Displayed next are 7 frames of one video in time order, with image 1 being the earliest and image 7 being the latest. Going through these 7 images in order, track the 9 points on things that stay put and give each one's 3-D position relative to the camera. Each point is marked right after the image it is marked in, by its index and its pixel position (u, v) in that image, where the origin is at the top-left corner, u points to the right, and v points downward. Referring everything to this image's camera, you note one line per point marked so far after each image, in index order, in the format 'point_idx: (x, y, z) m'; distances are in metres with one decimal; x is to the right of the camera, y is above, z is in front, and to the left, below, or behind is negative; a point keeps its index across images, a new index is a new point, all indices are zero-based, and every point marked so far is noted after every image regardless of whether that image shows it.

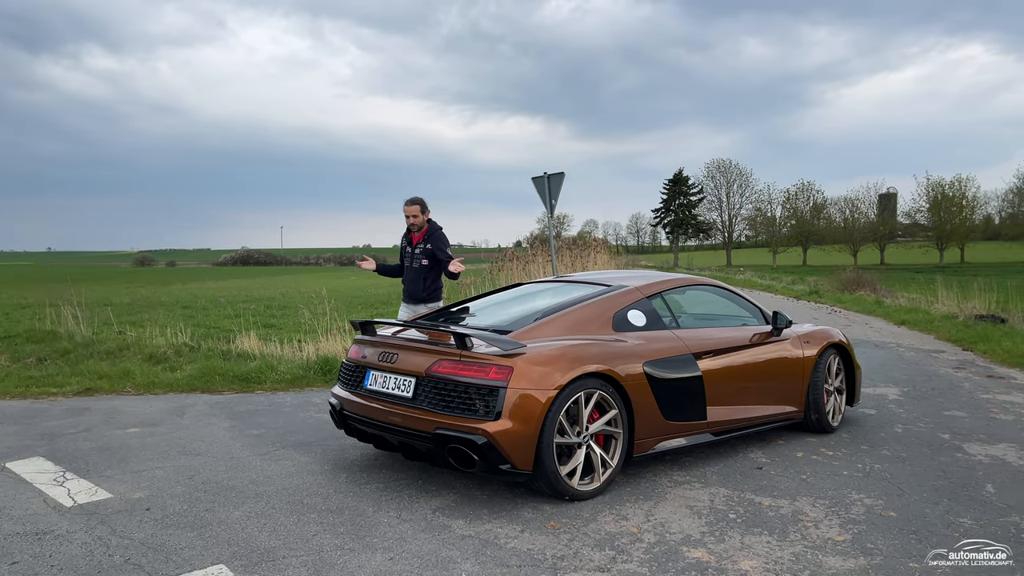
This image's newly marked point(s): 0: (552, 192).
0: (+0.6, +1.4, +12.0) m
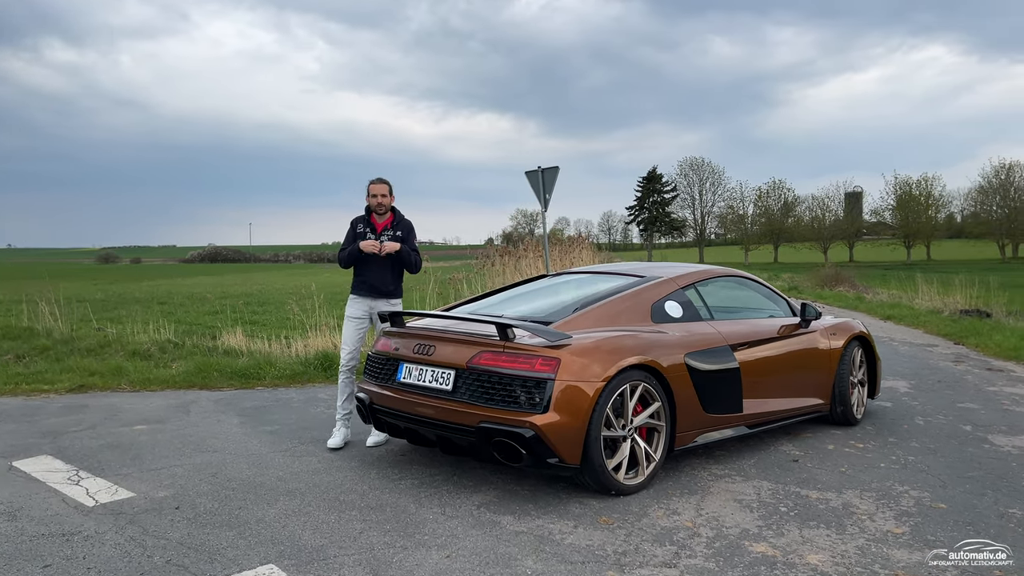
0: (+0.5, +1.5, +11.9) m
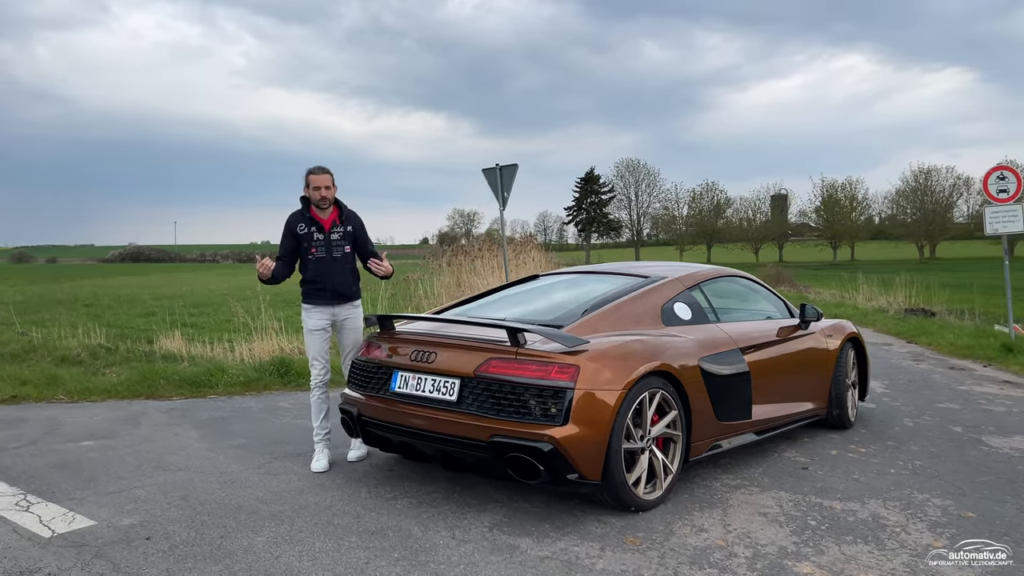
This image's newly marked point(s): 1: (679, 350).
0: (-0.1, +1.5, +11.7) m
1: (+0.8, -0.3, +3.8) m
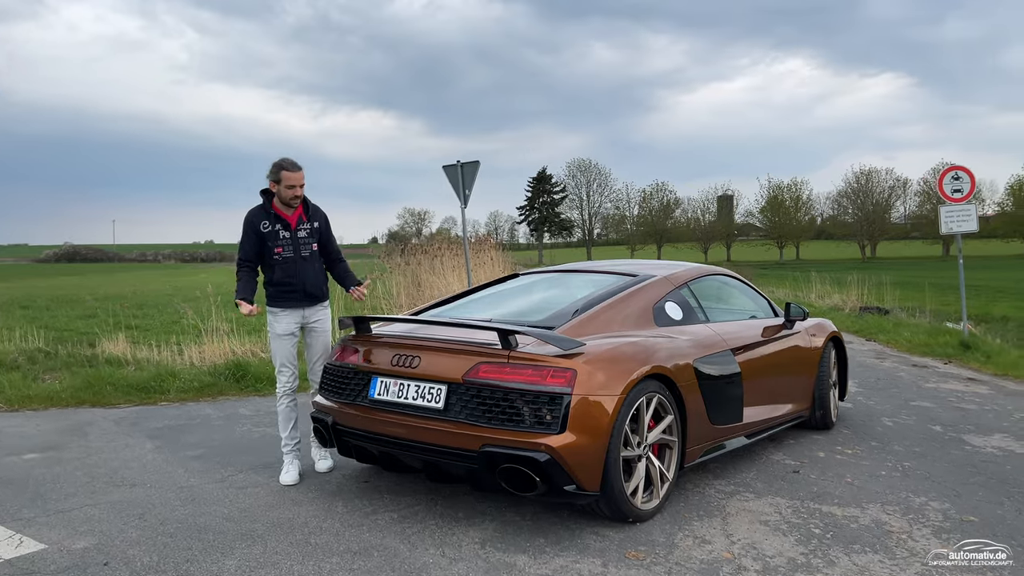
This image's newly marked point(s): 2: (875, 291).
0: (-0.7, +1.5, +11.4) m
1: (+0.7, -0.3, +3.6) m
2: (+7.4, -0.1, +16.1) m
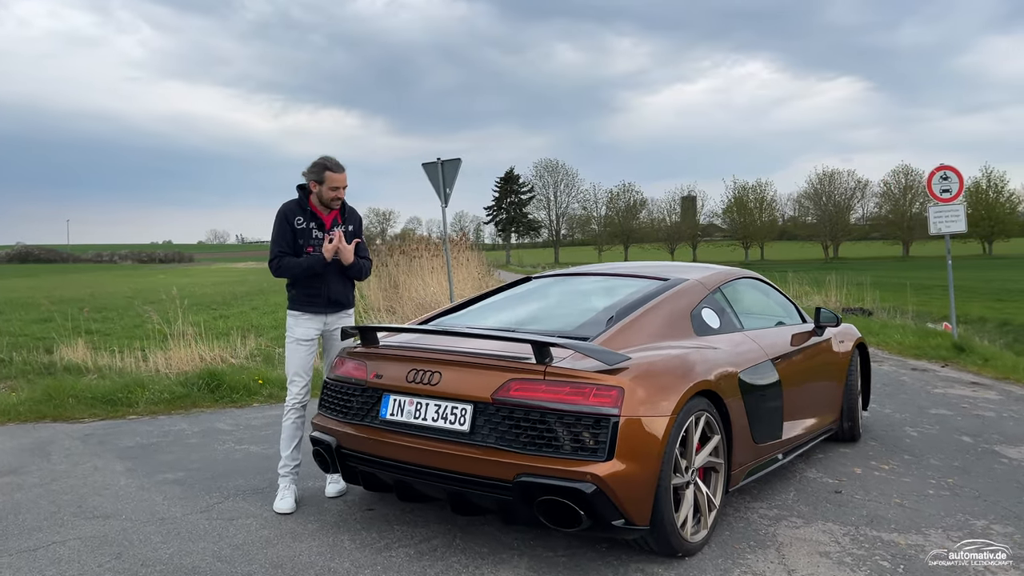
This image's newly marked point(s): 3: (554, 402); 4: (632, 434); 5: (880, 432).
0: (-0.9, +1.5, +11.0) m
1: (+0.8, -0.3, +3.3) m
2: (+6.9, -0.1, +16.1) m
3: (+0.1, -0.4, +2.8) m
4: (+0.4, -0.5, +2.7) m
5: (+2.3, -0.9, +5.1) m
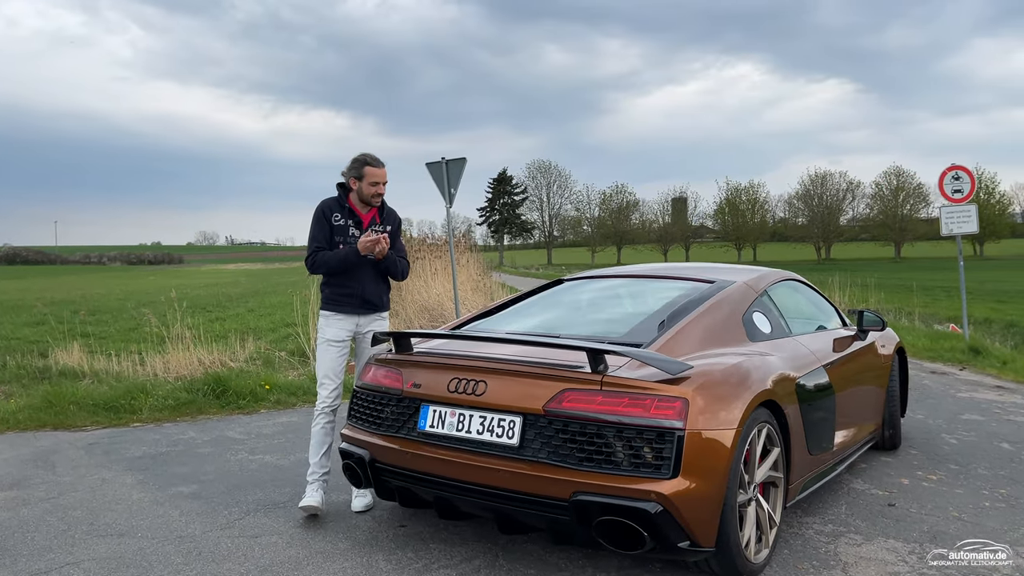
0: (-0.8, +1.5, +10.8) m
1: (+1.0, -0.3, +3.1) m
2: (+6.9, -0.1, +16.0) m
3: (+0.3, -0.4, +2.6) m
4: (+0.6, -0.5, +2.6) m
5: (+2.5, -0.9, +4.9) m
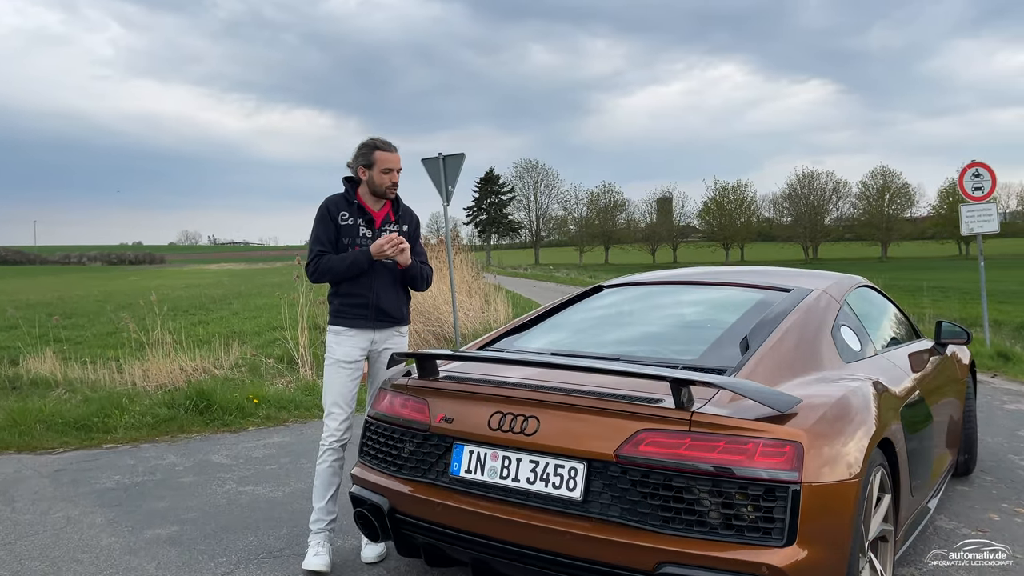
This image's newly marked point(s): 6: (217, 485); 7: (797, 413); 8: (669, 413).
0: (-0.8, +1.4, +10.2) m
1: (+1.2, -0.4, +2.6) m
2: (+6.9, -0.1, +15.6) m
3: (+0.5, -0.4, +2.1) m
4: (+0.8, -0.6, +2.0) m
5: (+2.6, -1.0, +4.4) m
6: (-1.6, -1.0, +4.2) m
7: (+0.8, -0.3, +2.2) m
8: (+0.4, -0.3, +2.1) m
